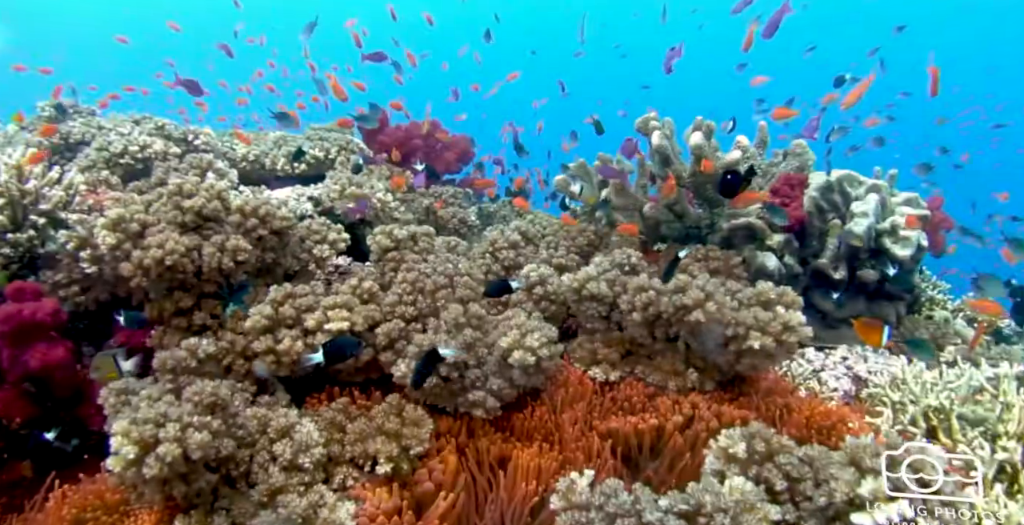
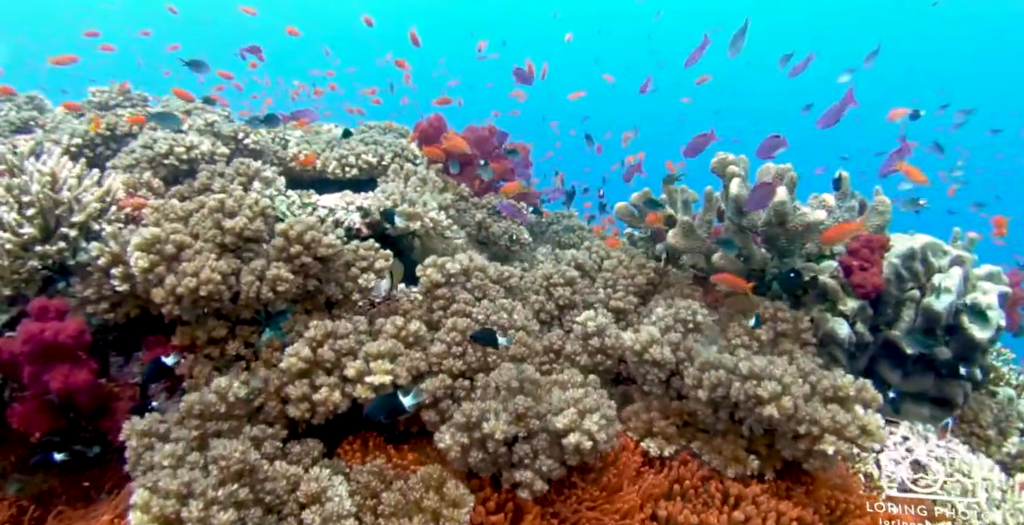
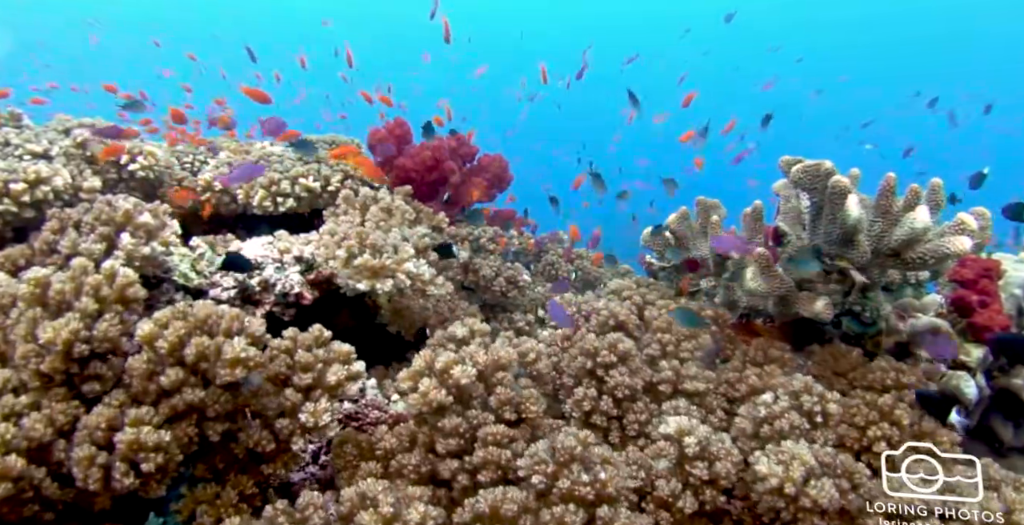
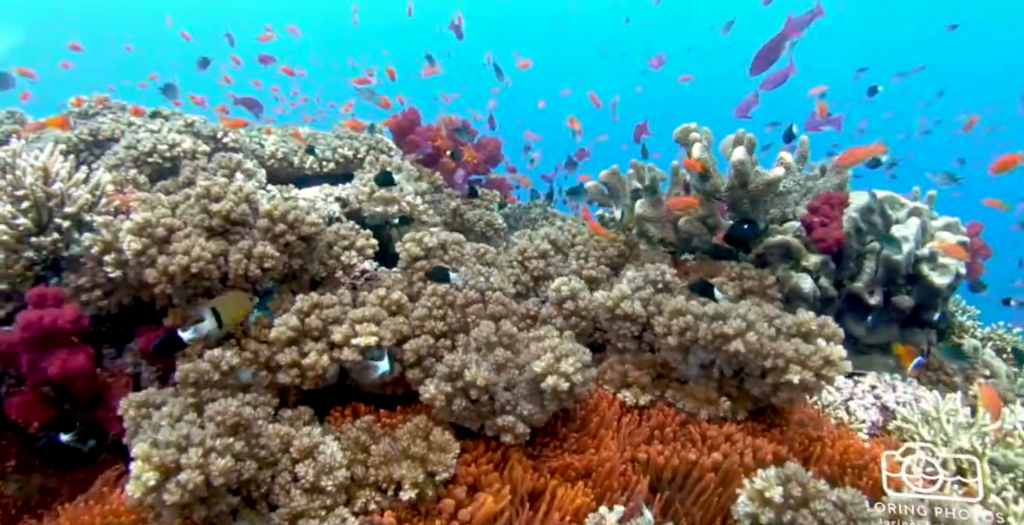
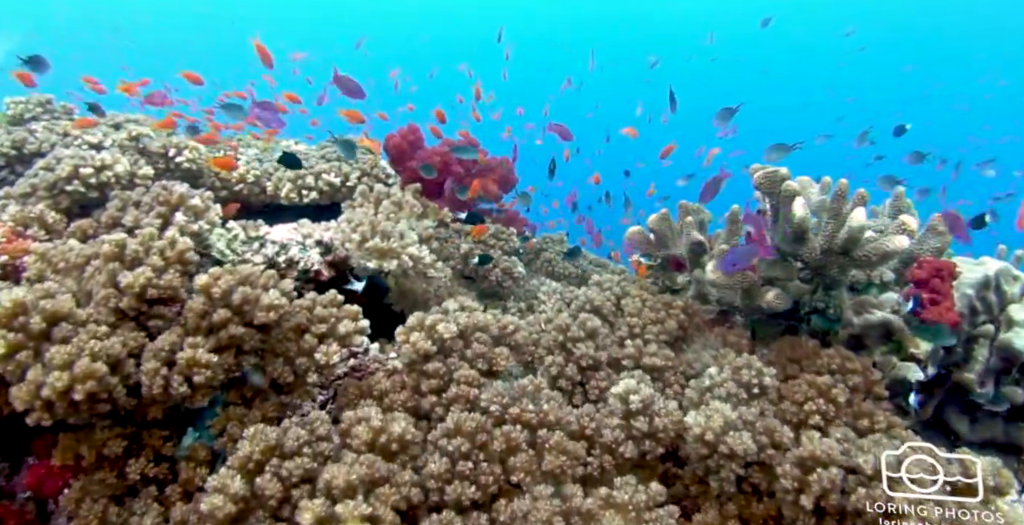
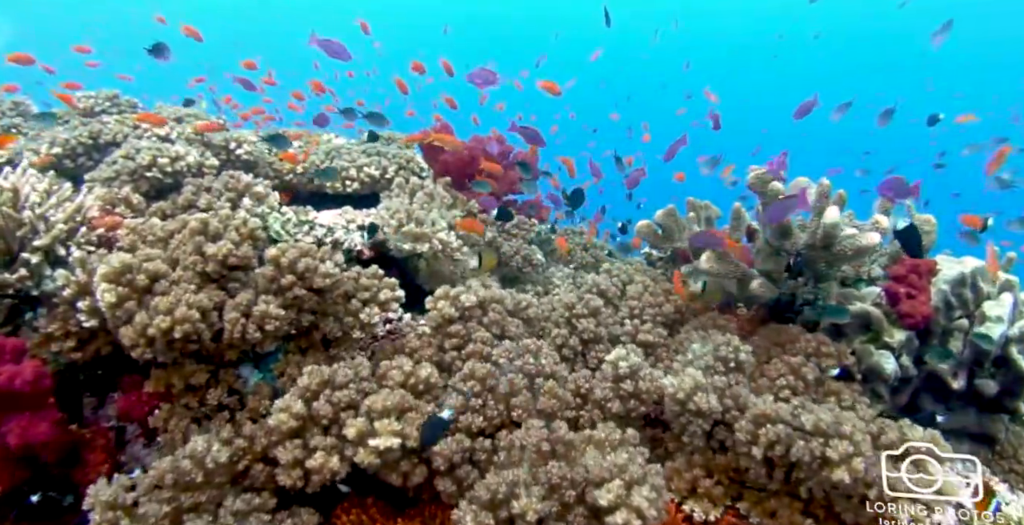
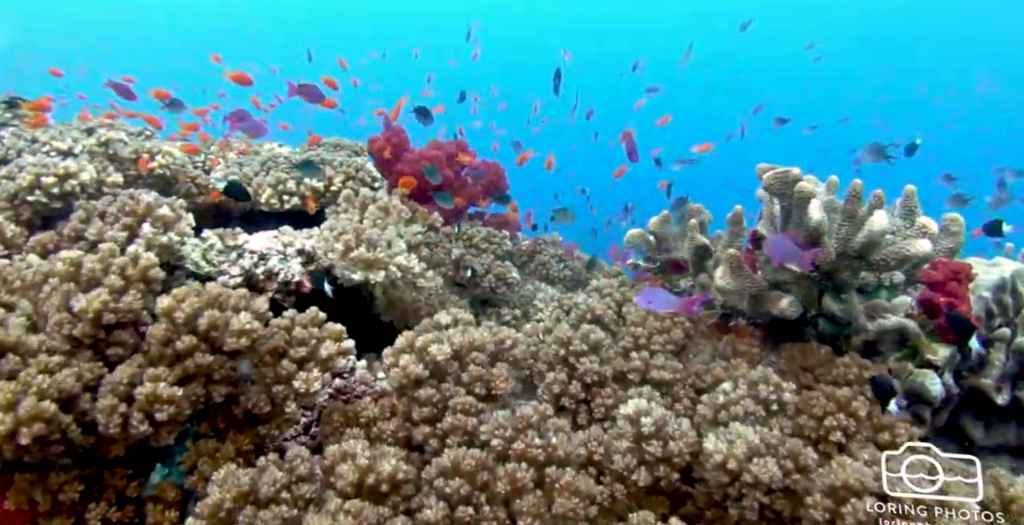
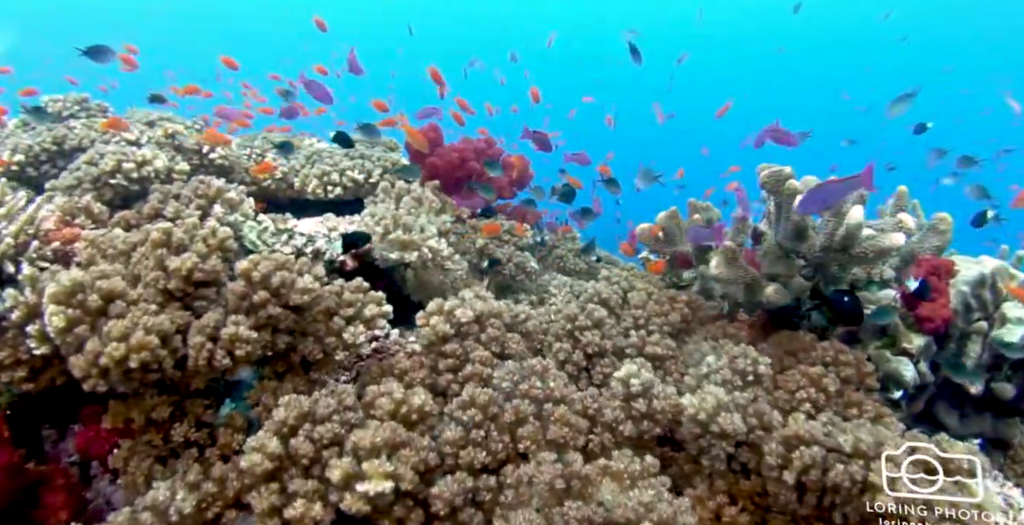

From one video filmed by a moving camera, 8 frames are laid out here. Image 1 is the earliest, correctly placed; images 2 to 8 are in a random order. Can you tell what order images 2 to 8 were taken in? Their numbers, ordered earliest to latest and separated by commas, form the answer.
4, 2, 6, 8, 5, 7, 3
